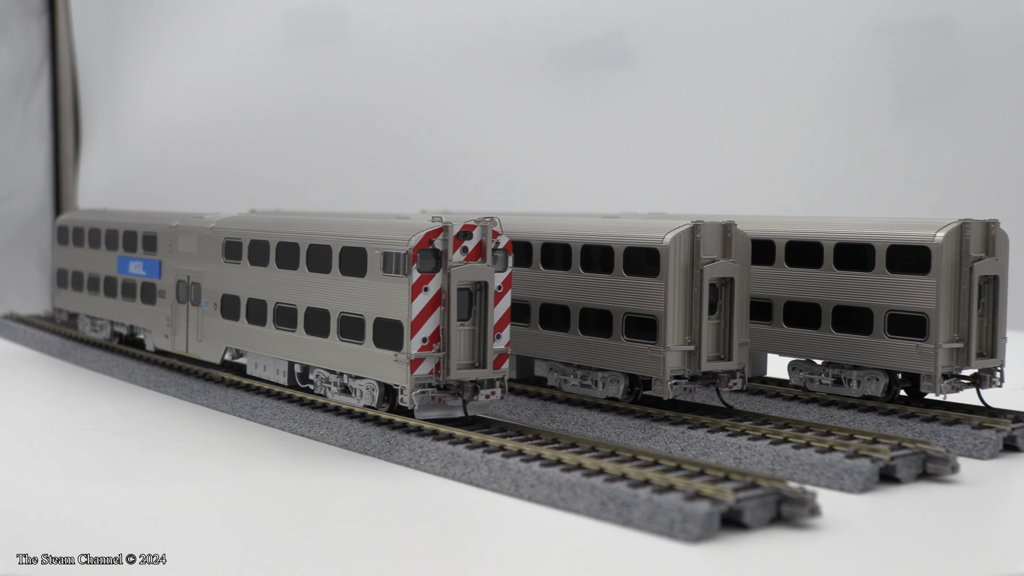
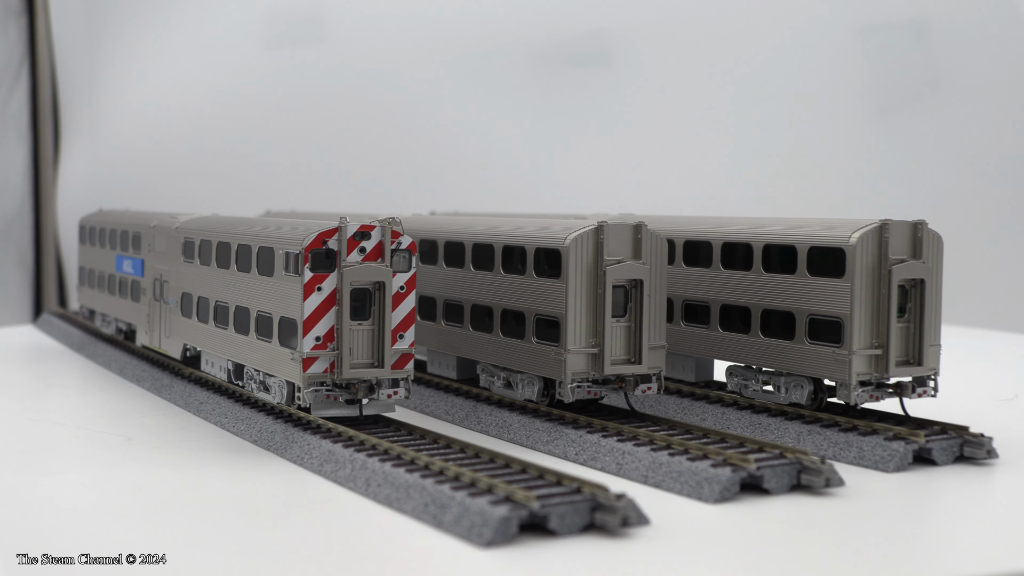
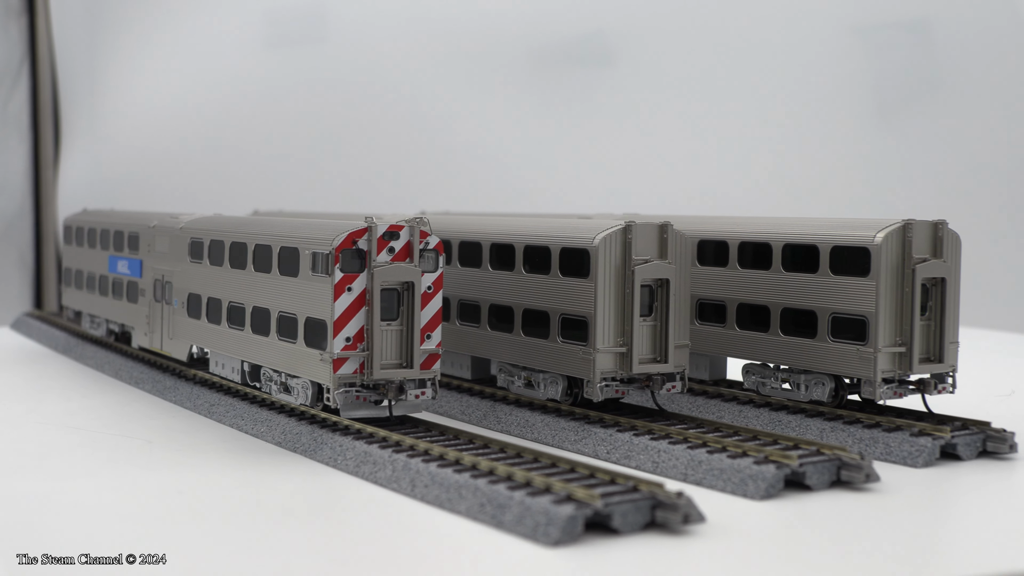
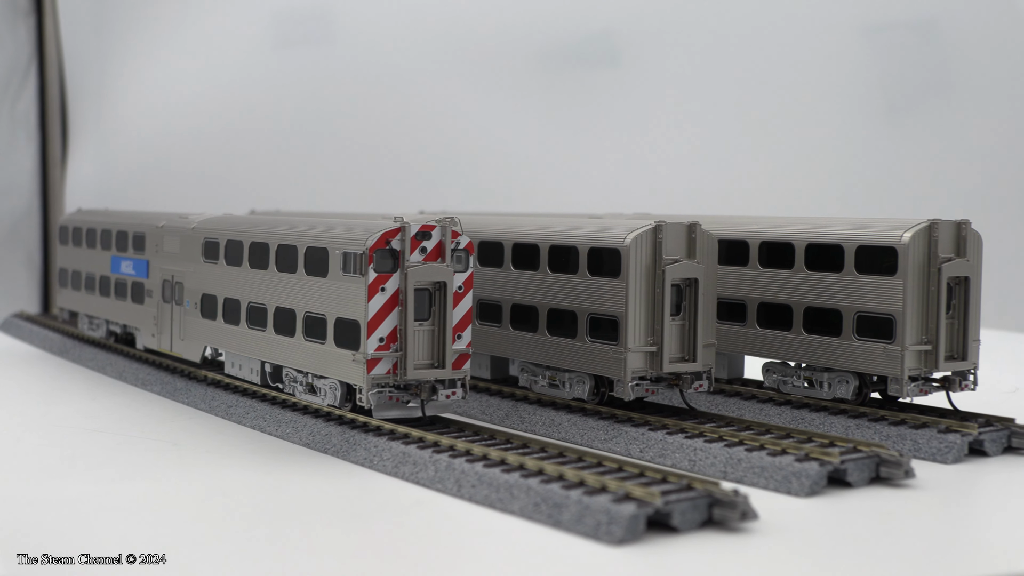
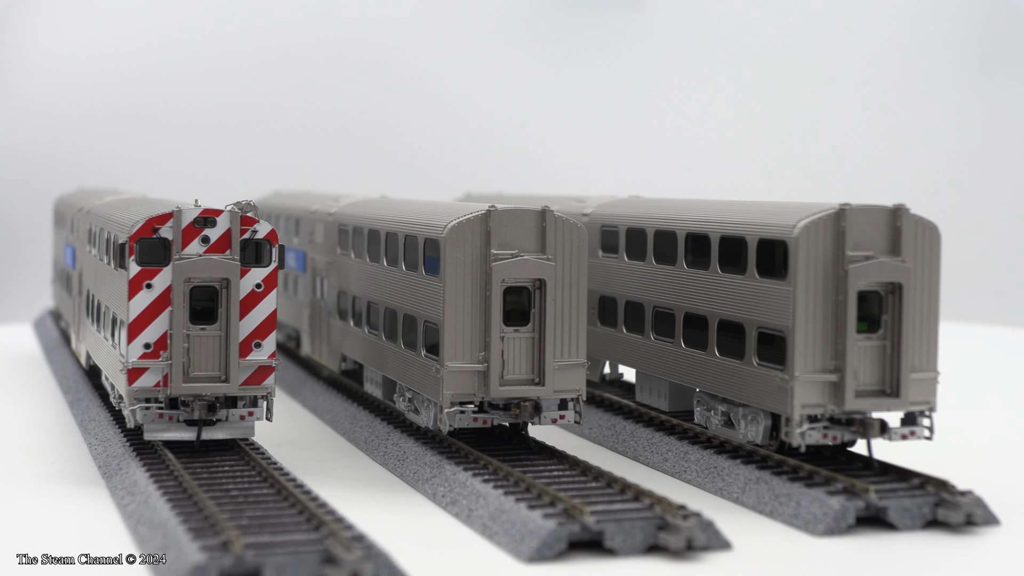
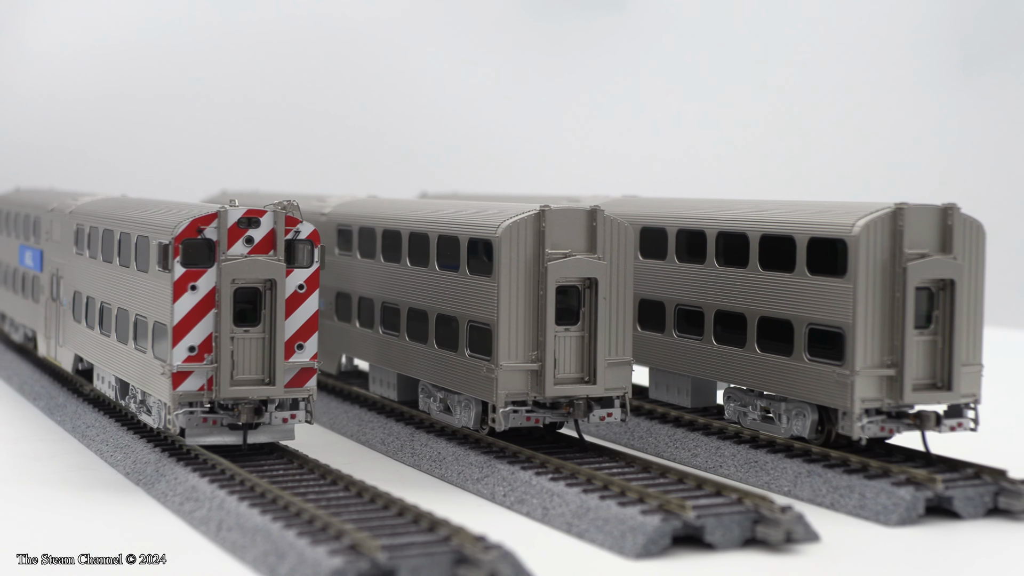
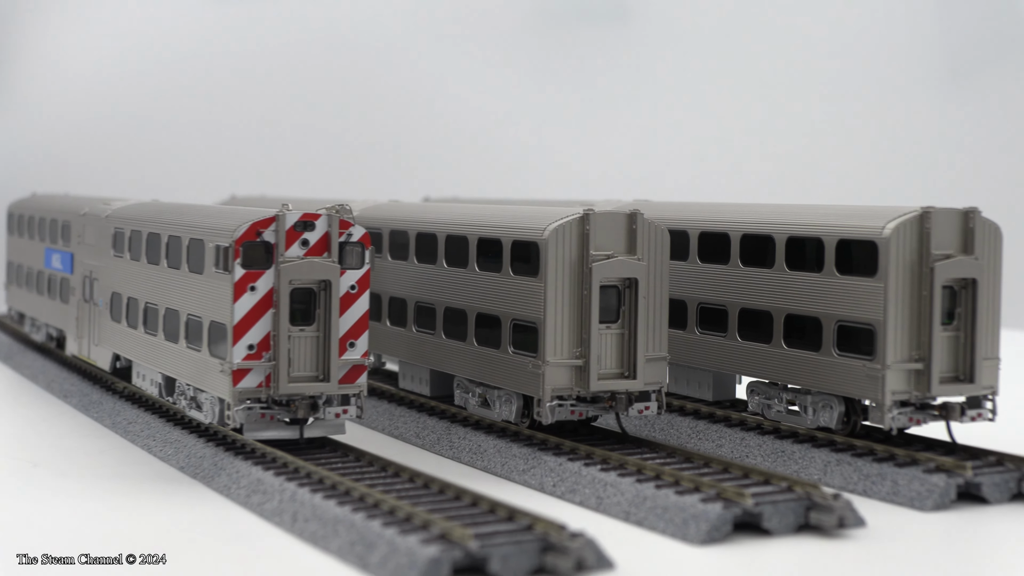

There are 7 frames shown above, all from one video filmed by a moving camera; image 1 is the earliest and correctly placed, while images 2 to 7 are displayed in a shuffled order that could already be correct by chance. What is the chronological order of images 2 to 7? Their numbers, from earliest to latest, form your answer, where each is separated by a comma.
4, 3, 2, 7, 6, 5
